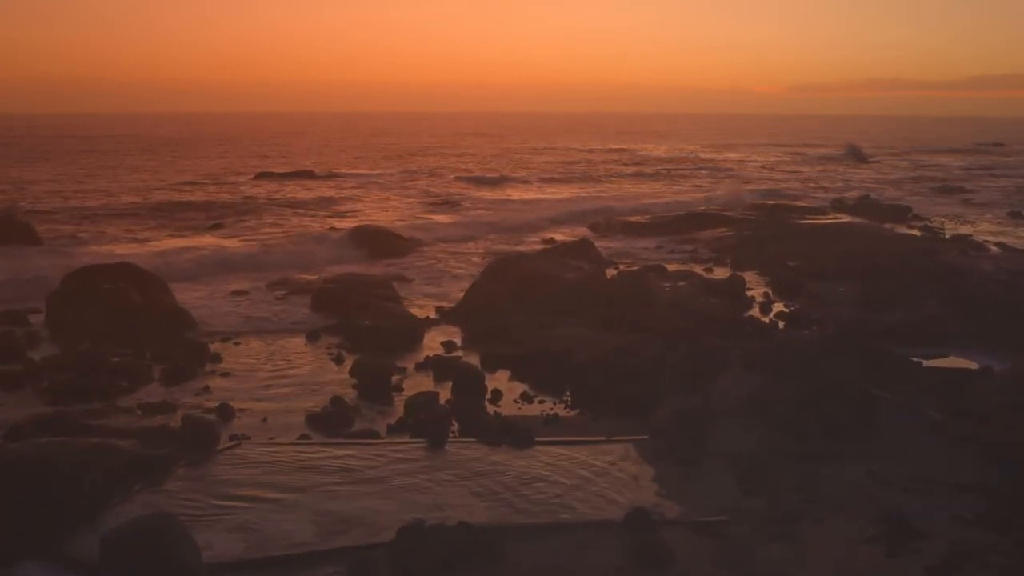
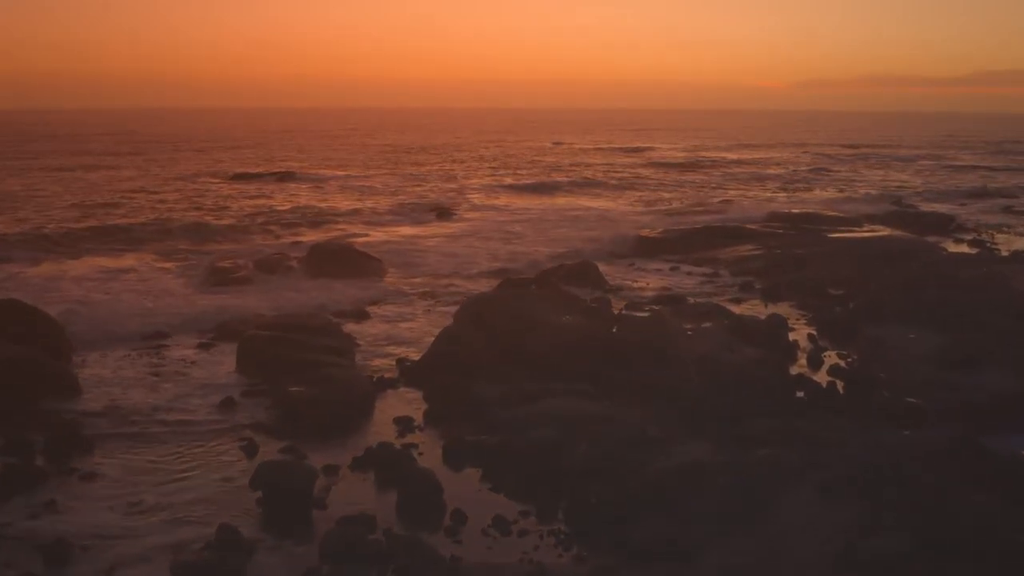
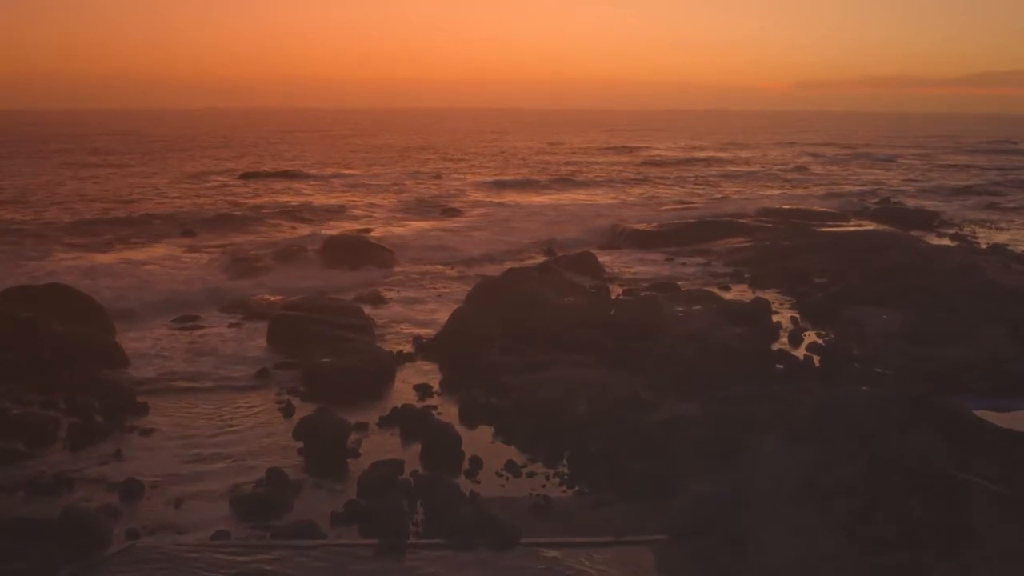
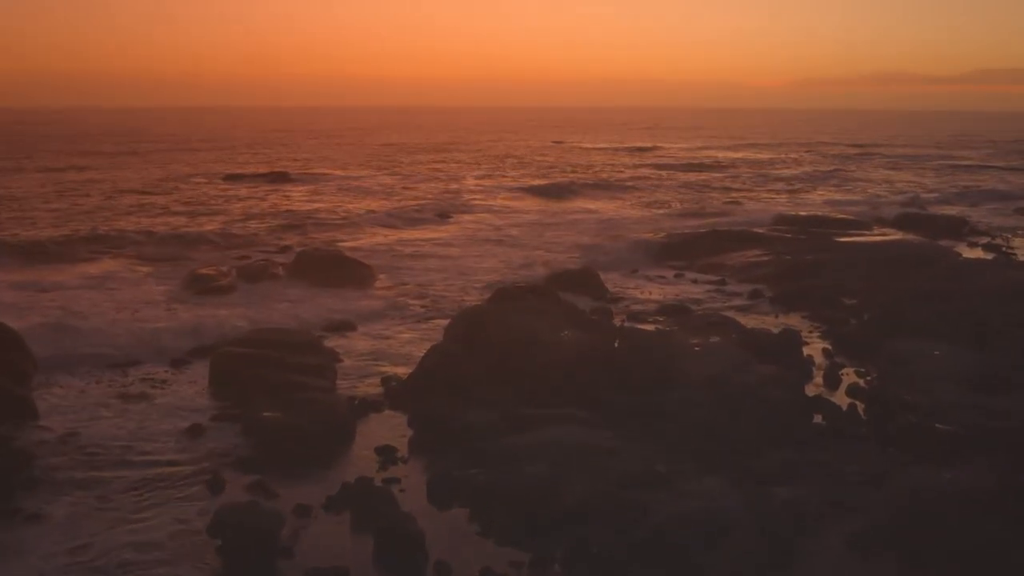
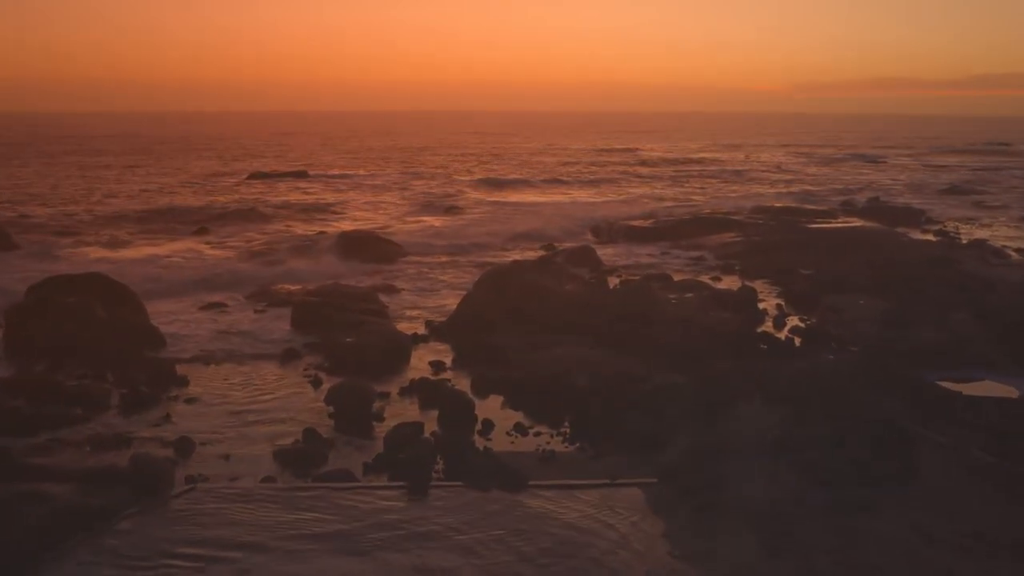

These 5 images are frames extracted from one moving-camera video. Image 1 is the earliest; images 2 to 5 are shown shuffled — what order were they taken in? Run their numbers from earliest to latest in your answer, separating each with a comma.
5, 3, 2, 4
